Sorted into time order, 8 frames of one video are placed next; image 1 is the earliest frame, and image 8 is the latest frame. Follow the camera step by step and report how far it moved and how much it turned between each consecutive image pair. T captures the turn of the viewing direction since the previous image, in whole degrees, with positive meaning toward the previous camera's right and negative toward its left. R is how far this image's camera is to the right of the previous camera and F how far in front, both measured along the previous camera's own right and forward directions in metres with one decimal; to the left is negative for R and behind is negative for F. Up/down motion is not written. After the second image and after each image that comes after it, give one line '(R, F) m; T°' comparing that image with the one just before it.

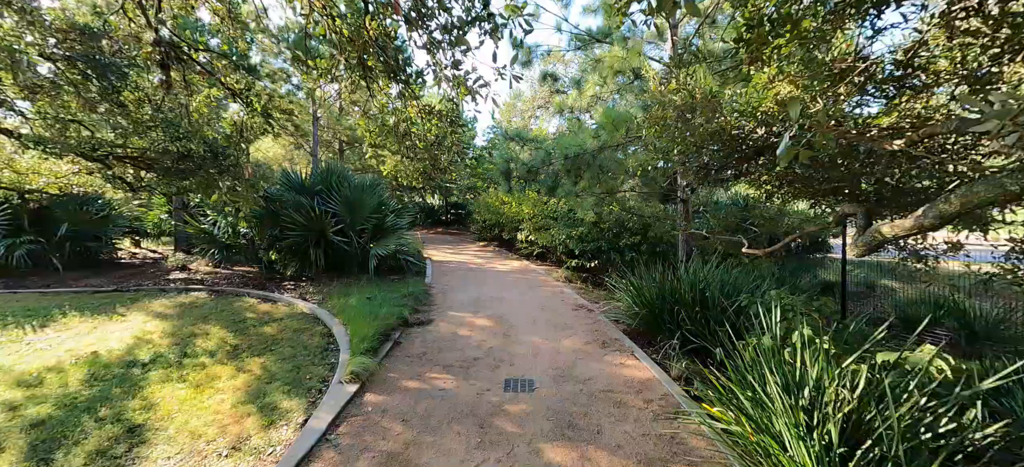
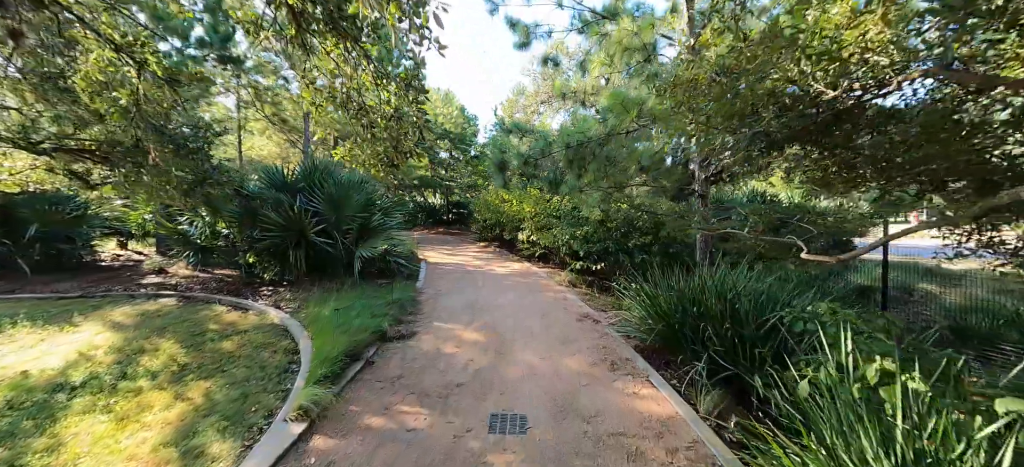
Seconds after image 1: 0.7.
(+0.1, +0.6) m; -1°
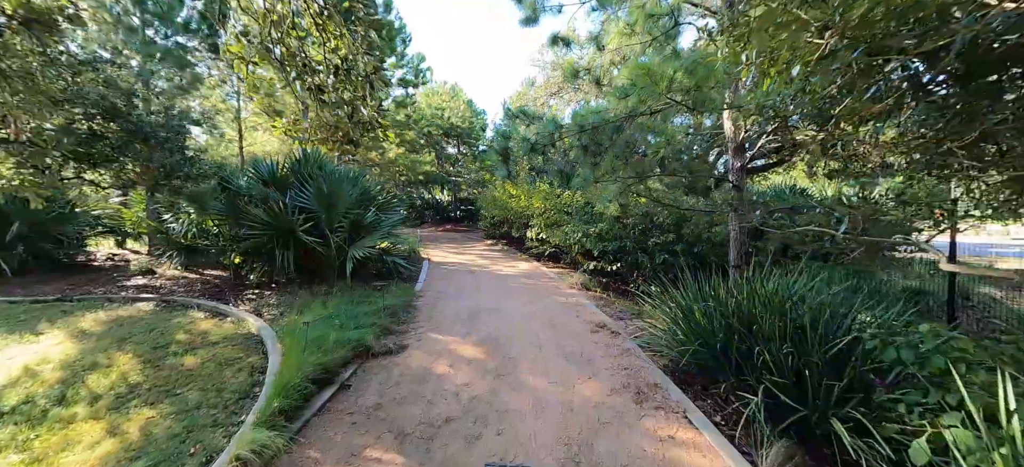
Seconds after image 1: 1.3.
(+0.1, +0.6) m; -2°
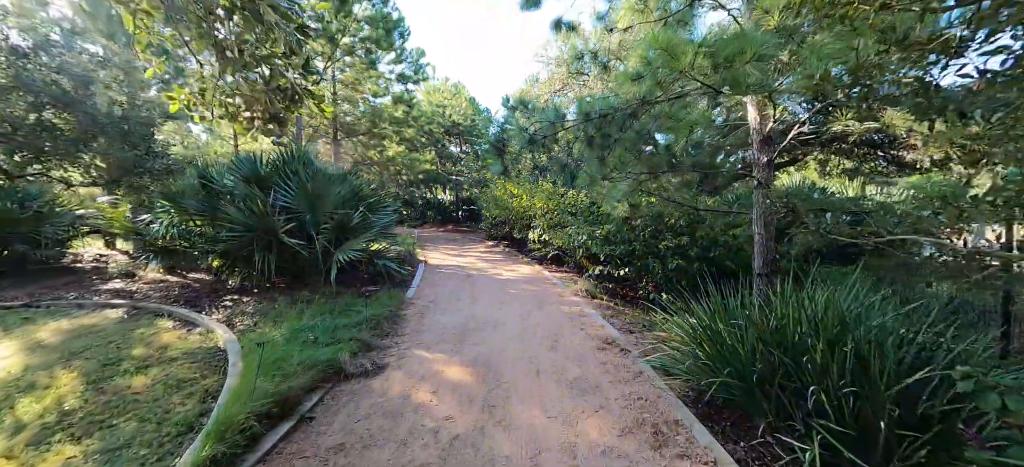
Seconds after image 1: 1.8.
(+0.1, +0.4) m; -1°
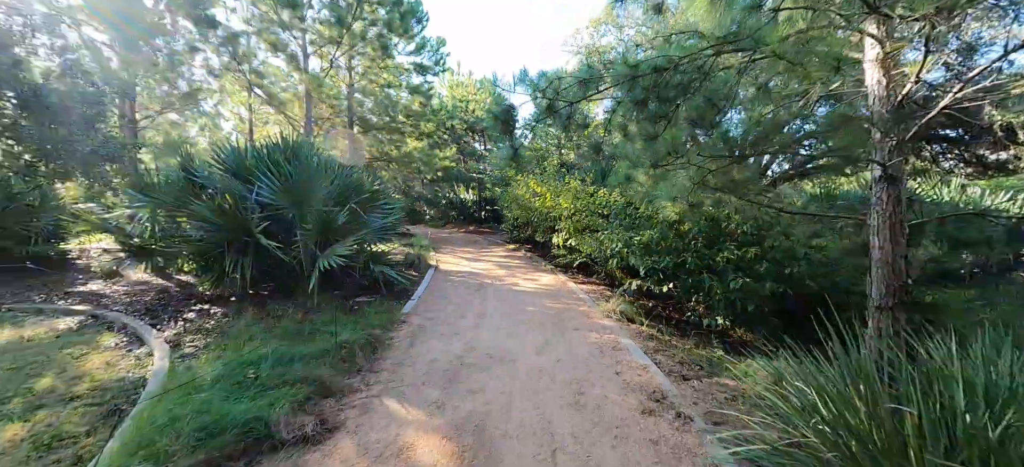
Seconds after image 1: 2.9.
(+0.1, +1.0) m; -4°
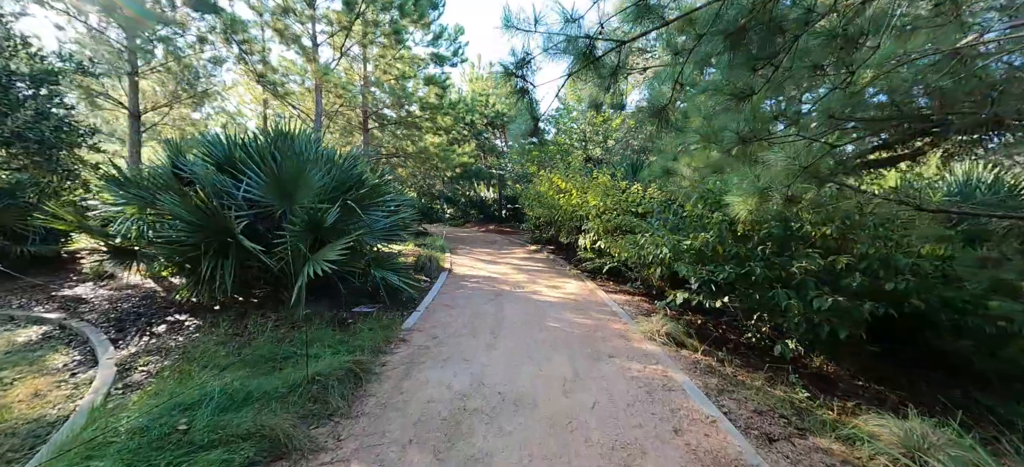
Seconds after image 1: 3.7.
(0.0, +0.7) m; -3°
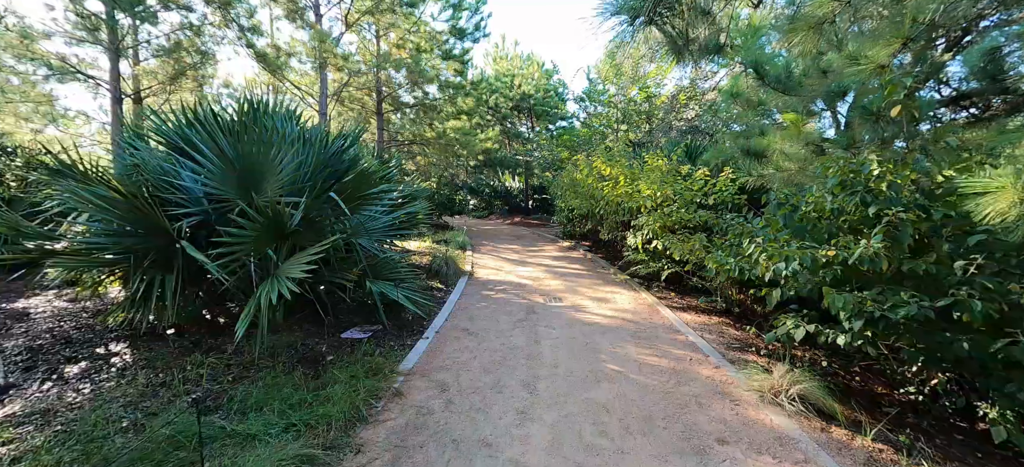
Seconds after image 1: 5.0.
(-0.1, +1.1) m; -4°
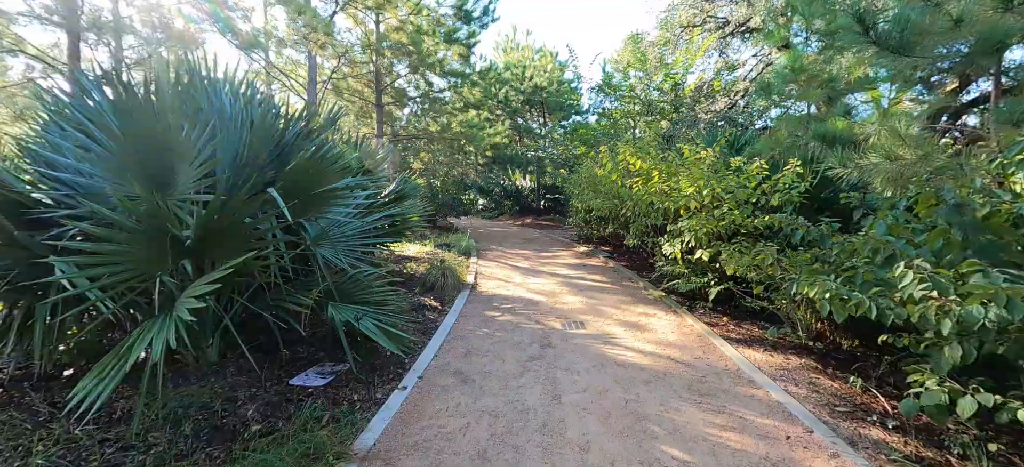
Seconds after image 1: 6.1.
(0.0, +0.9) m; -2°
